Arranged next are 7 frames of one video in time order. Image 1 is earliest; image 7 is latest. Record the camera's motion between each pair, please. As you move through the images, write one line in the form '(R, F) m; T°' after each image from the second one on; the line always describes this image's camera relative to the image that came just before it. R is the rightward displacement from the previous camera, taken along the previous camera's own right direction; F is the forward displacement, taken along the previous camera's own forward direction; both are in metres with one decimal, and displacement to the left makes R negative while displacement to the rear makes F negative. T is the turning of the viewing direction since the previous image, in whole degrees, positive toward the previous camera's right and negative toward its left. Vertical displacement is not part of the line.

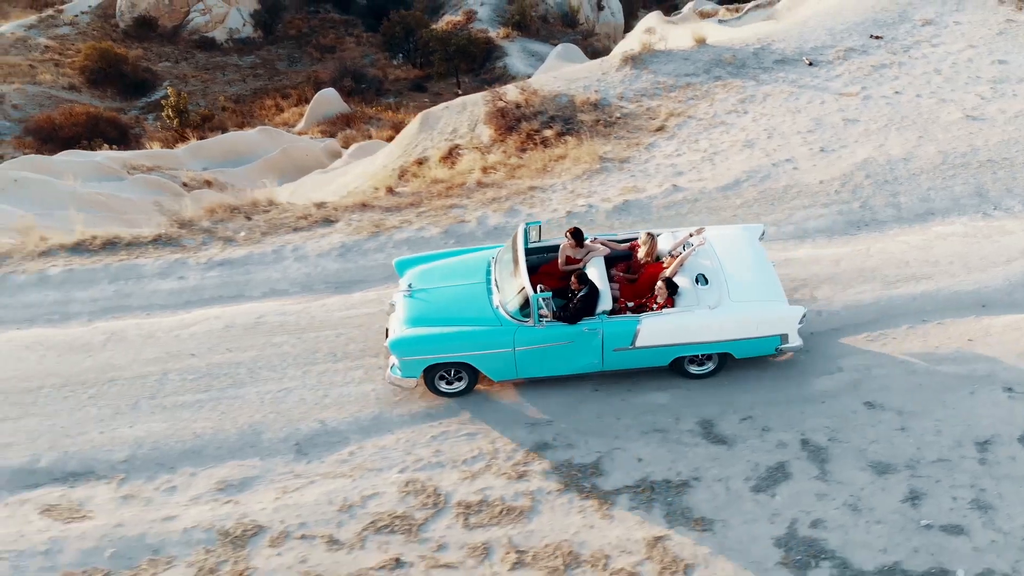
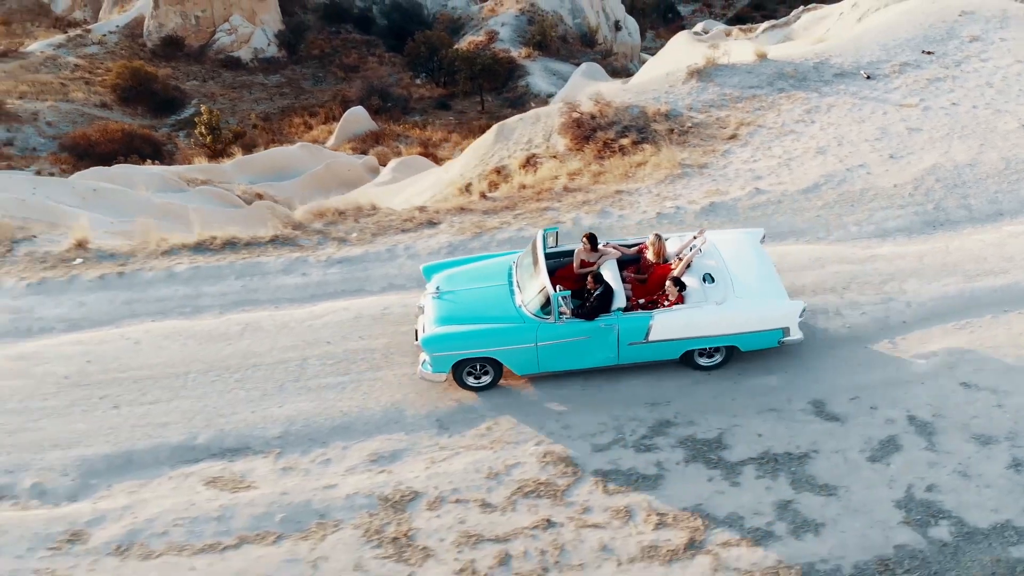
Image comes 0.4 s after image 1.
(-0.7, -0.4) m; 0°
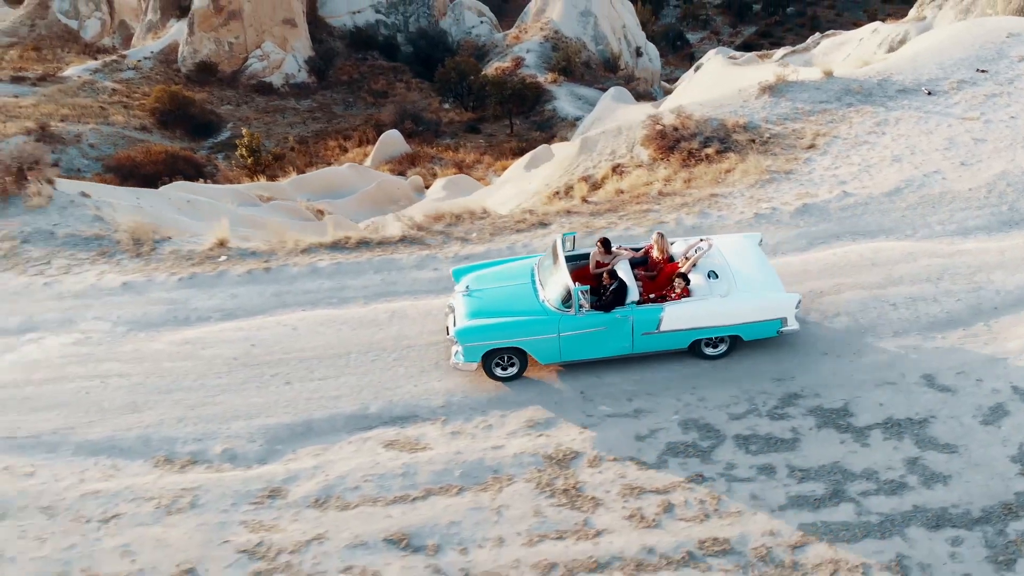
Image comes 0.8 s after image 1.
(-0.9, -0.6) m; 0°
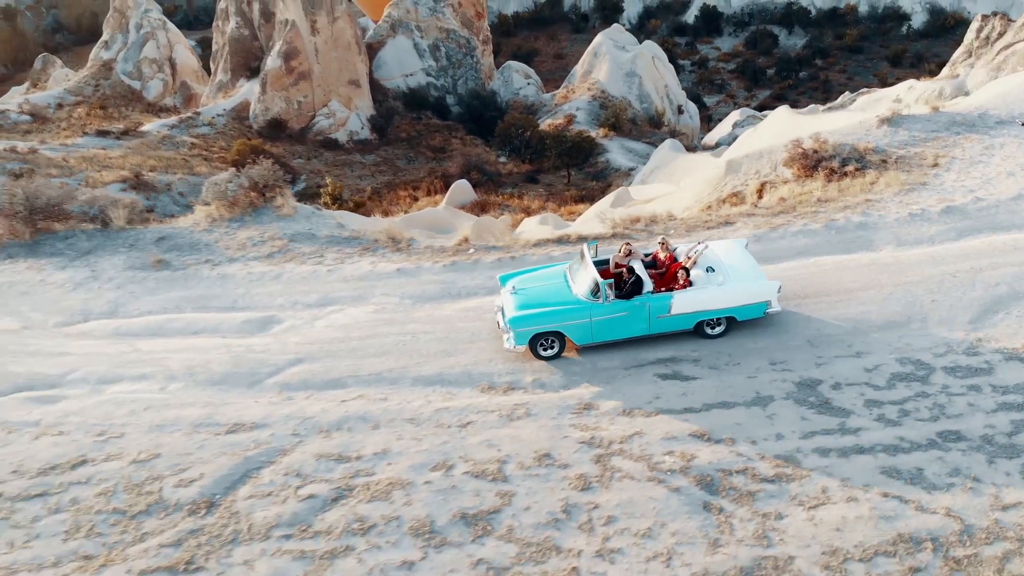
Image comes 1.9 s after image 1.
(-2.0, -1.6) m; 0°
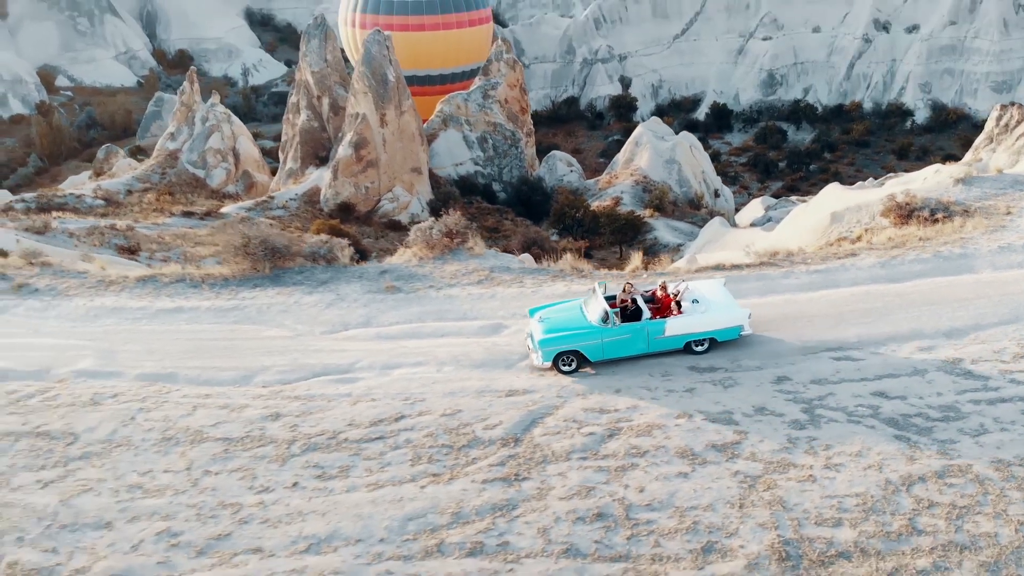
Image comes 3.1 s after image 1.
(-2.1, -2.2) m; 0°
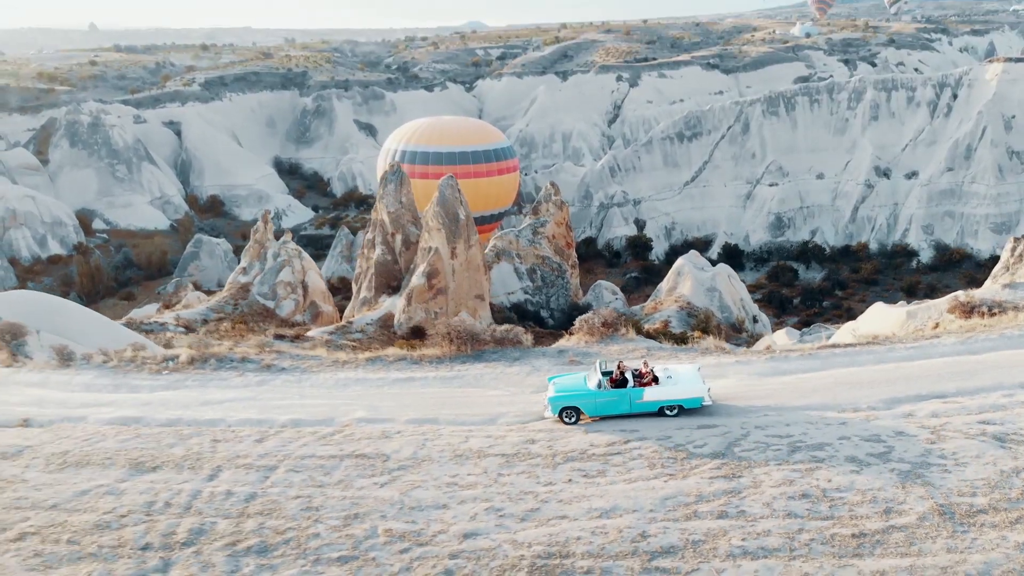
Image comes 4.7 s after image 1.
(-2.7, -3.4) m; 0°
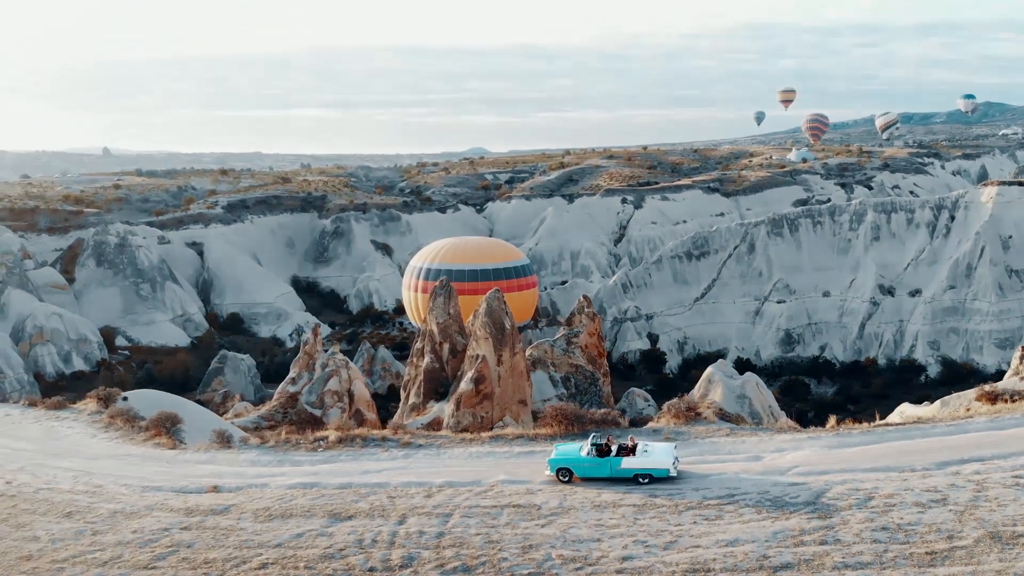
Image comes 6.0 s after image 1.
(-2.1, -3.4) m; 0°
